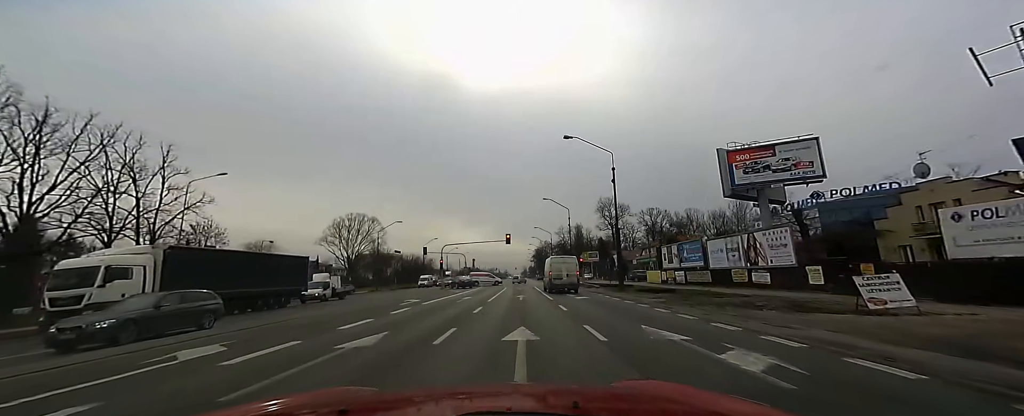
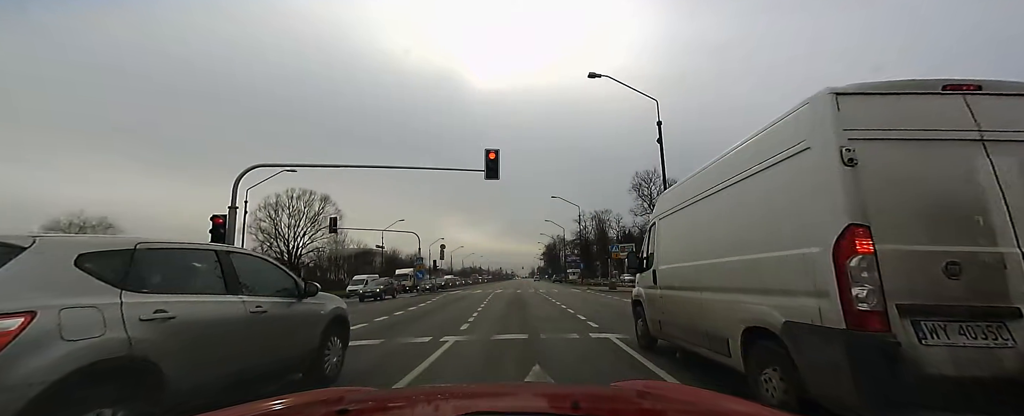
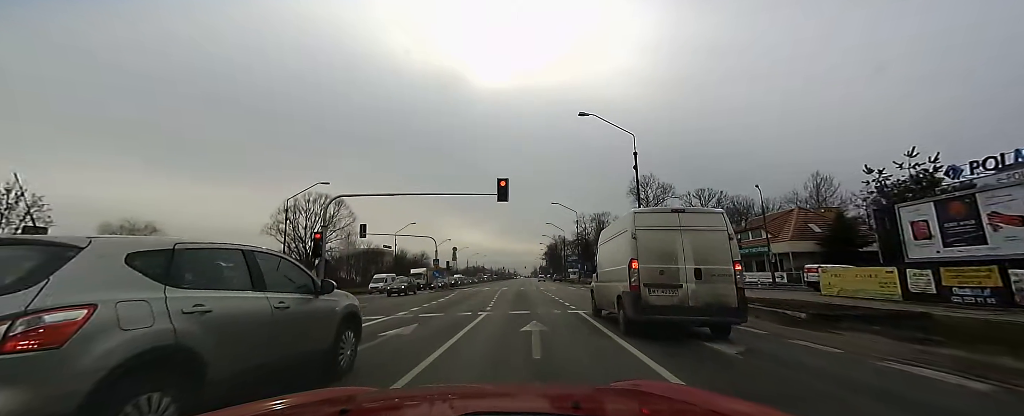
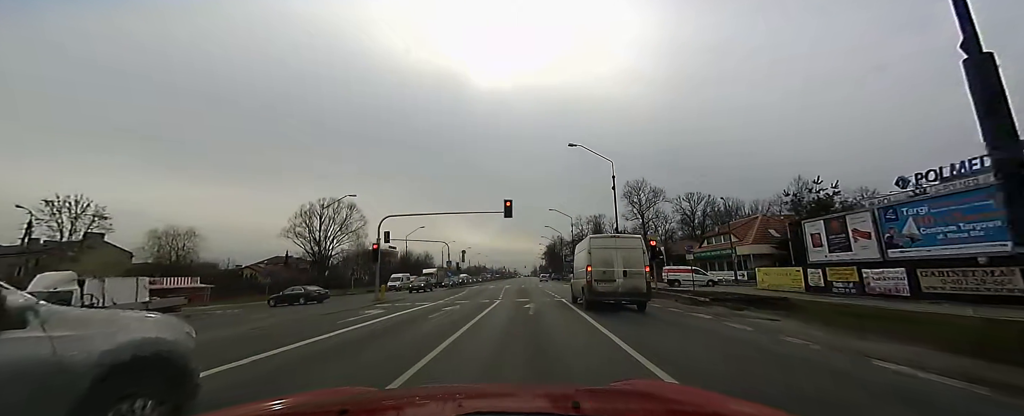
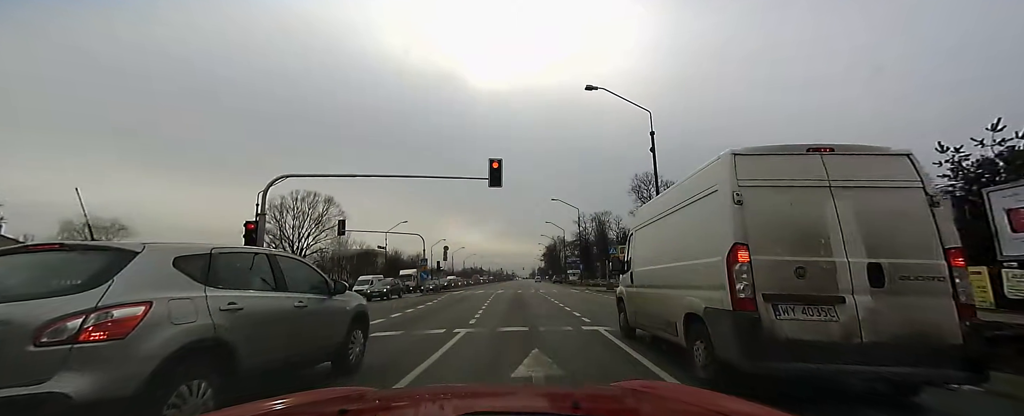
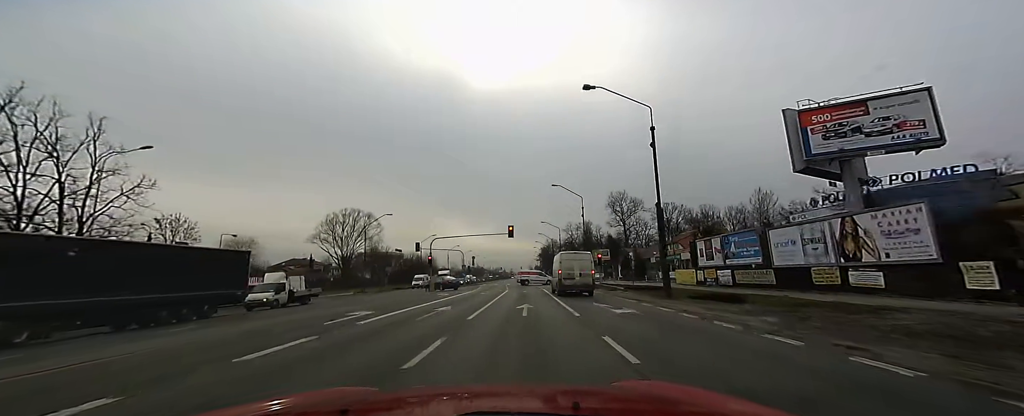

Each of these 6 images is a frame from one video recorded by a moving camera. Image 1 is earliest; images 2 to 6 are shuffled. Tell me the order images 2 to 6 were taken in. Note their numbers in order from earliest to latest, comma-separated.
6, 4, 3, 5, 2
